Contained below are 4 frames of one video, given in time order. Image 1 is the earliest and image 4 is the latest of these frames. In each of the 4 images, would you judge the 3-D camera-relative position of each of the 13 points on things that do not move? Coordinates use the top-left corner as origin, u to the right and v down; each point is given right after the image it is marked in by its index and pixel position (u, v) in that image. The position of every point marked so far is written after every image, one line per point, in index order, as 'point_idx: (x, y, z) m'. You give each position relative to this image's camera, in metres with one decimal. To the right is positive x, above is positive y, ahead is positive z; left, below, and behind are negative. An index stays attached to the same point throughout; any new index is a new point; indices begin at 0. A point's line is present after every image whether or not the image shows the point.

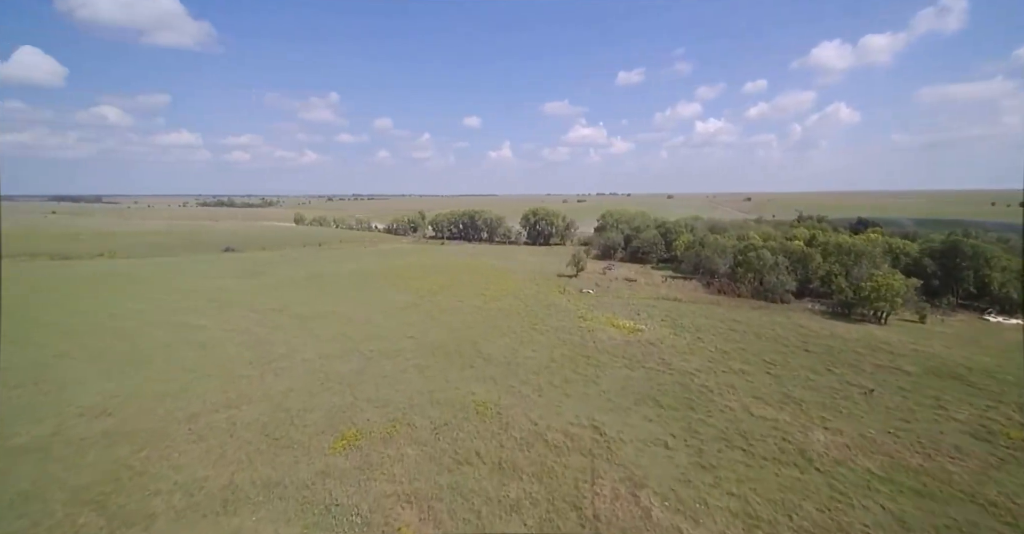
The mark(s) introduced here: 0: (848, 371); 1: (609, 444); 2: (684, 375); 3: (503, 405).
0: (+14.6, -4.5, +19.8) m
1: (+2.9, -5.3, +13.4) m
2: (+7.1, -4.5, +18.7) m
3: (-0.3, -4.9, +16.0) m
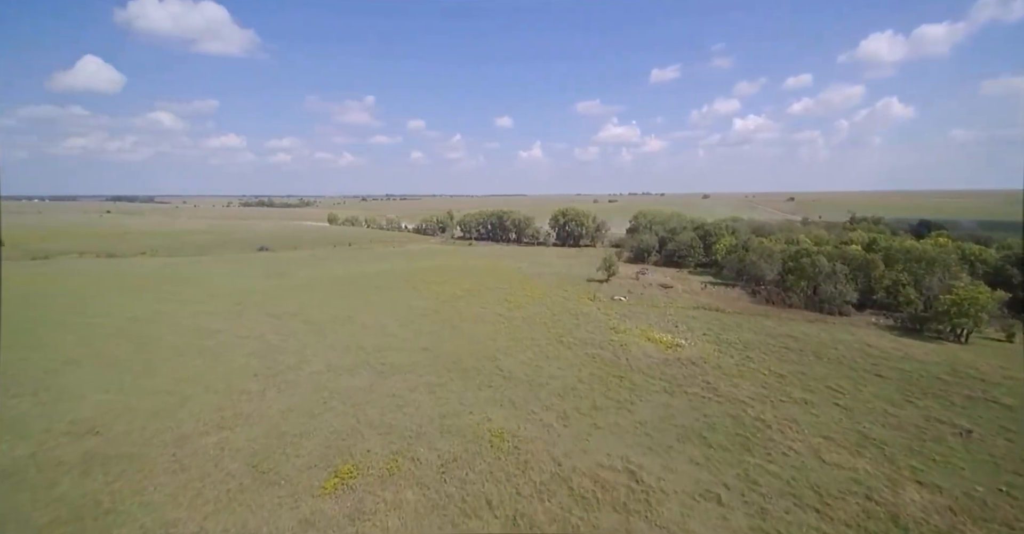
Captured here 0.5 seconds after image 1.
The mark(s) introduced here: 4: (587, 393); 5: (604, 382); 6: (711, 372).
0: (+15.5, -5.0, +16.6) m
1: (+3.3, -5.6, +11.1) m
2: (+7.9, -4.9, +16.0) m
3: (+0.3, -5.2, +13.9) m
4: (+2.8, -4.7, +17.0) m
5: (+3.6, -4.6, +17.9) m
6: (+8.4, -4.5, +19.2) m
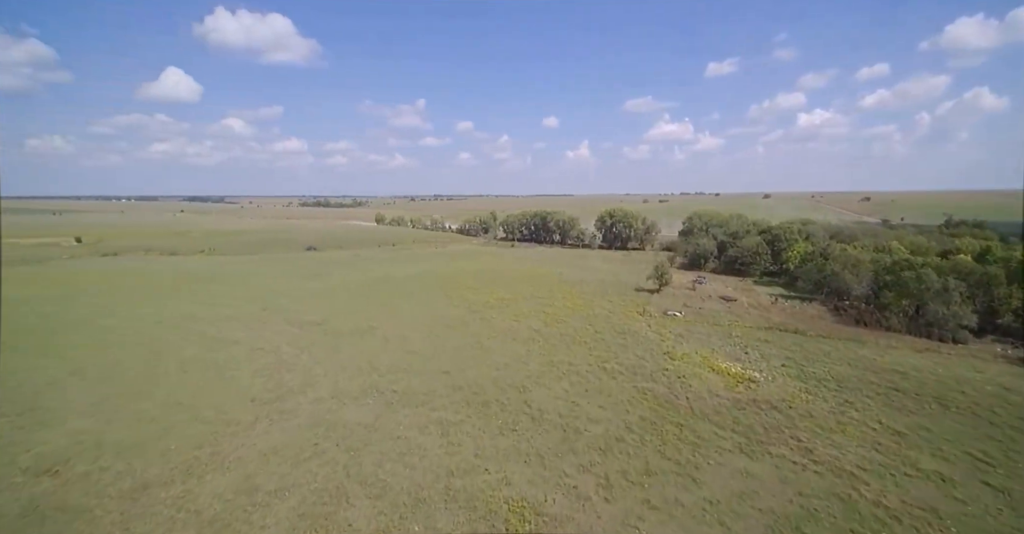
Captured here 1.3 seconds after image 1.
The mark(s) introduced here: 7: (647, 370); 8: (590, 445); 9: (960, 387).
0: (+16.3, -5.8, +11.7) m
1: (+3.6, -6.2, +7.4) m
2: (+8.6, -5.6, +11.9) m
3: (+0.9, -5.8, +10.5) m
4: (+3.7, -5.3, +13.3) m
5: (+4.6, -5.2, +14.2) m
6: (+9.5, -5.1, +14.9) m
7: (+5.9, -4.5, +19.6) m
8: (+2.3, -5.3, +13.5) m
9: (+18.1, -4.8, +18.2) m
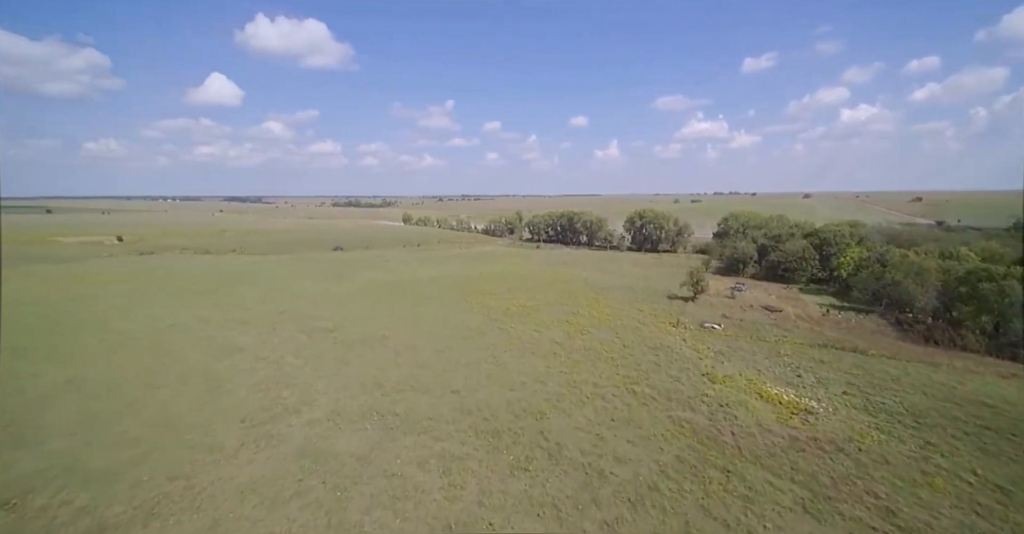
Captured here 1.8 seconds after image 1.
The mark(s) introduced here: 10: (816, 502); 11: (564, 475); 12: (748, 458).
0: (+16.4, -6.3, +8.7) m
1: (+3.5, -6.6, +5.2) m
2: (+8.8, -6.0, +9.3) m
3: (+1.0, -6.2, +8.4) m
4: (+3.9, -5.7, +11.0) m
5: (+4.9, -5.6, +11.9) m
6: (+9.8, -5.6, +12.3) m
7: (+6.5, -4.9, +17.2) m
8: (+2.6, -5.7, +11.3) m
9: (+18.6, -5.3, +15.1) m
10: (+7.5, -5.7, +11.1) m
11: (+1.4, -5.6, +12.3) m
12: (+6.8, -5.5, +13.1) m
